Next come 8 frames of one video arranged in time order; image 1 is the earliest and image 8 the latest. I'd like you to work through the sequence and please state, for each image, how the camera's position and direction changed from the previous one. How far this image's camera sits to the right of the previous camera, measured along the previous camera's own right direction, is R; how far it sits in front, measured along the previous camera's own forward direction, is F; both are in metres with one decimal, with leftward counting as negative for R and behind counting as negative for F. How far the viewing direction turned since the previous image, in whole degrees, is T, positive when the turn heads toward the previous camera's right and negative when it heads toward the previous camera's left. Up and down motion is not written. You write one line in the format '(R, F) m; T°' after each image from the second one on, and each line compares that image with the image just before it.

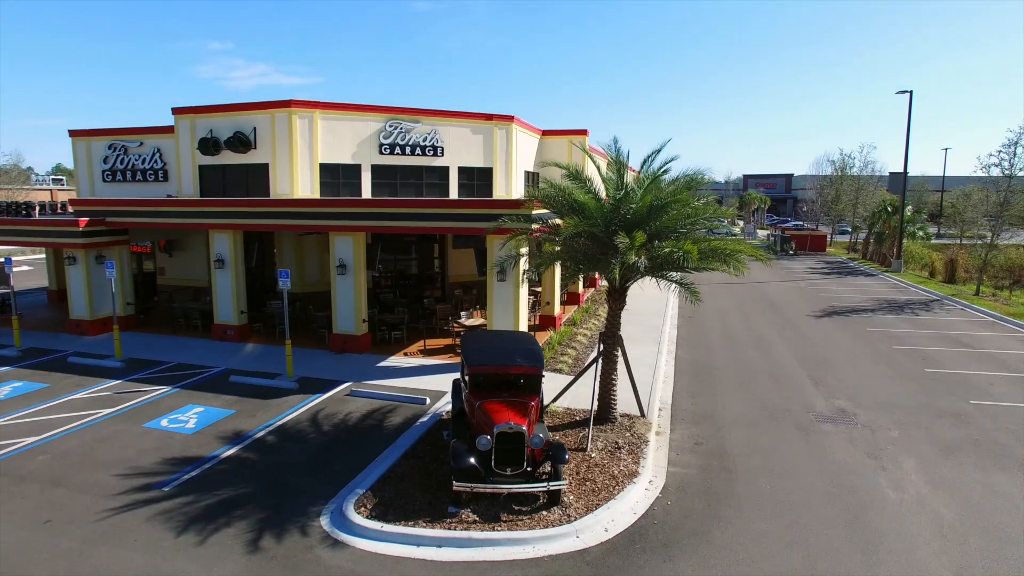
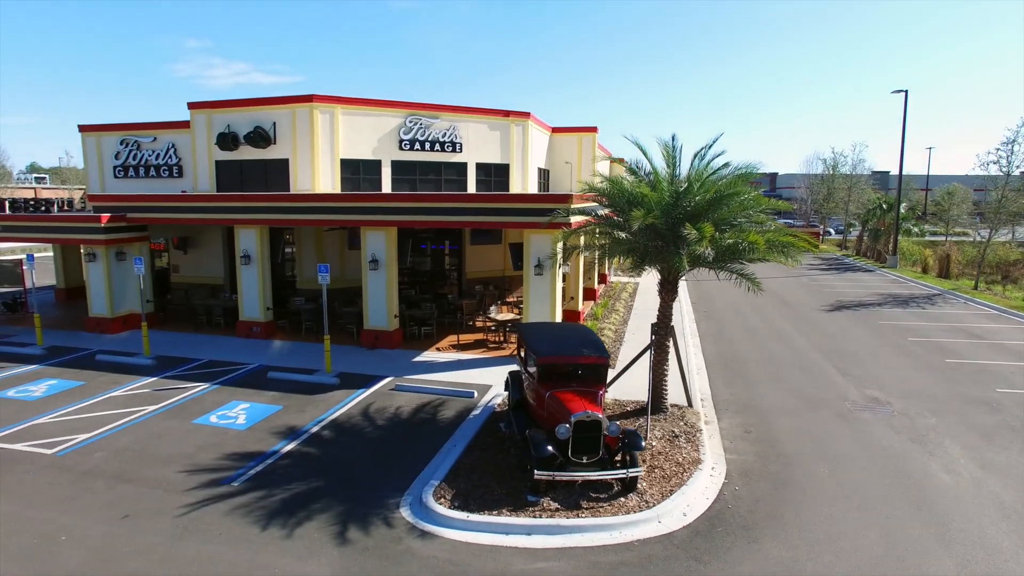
(-1.4, -0.1) m; +2°
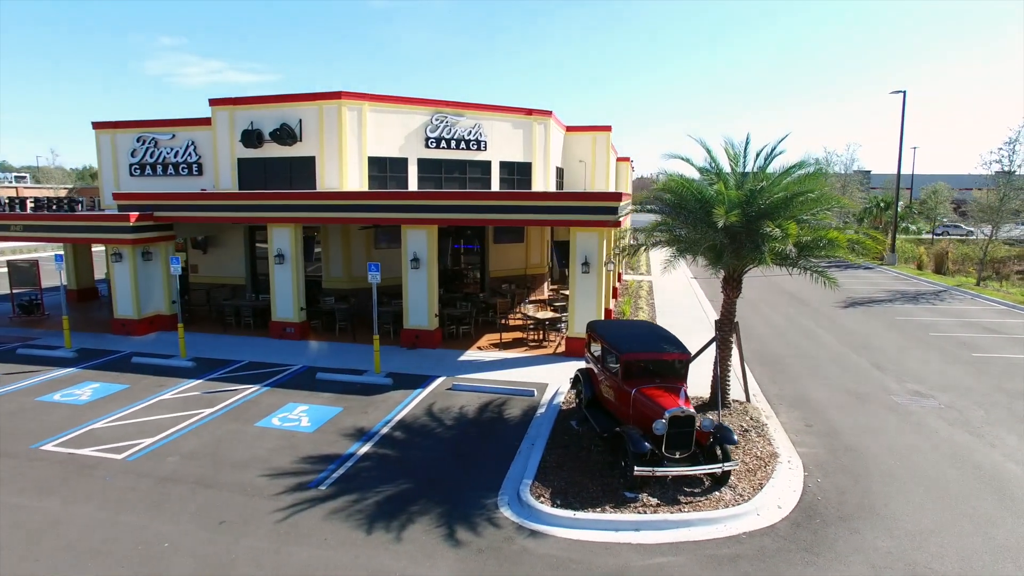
(-1.7, +0.1) m; +2°
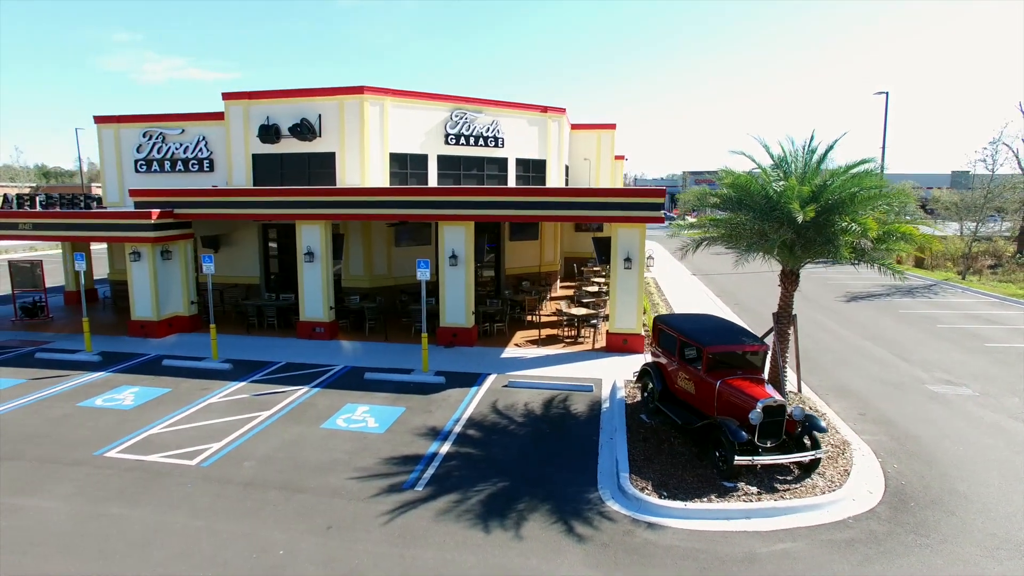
(-1.9, +0.1) m; +4°
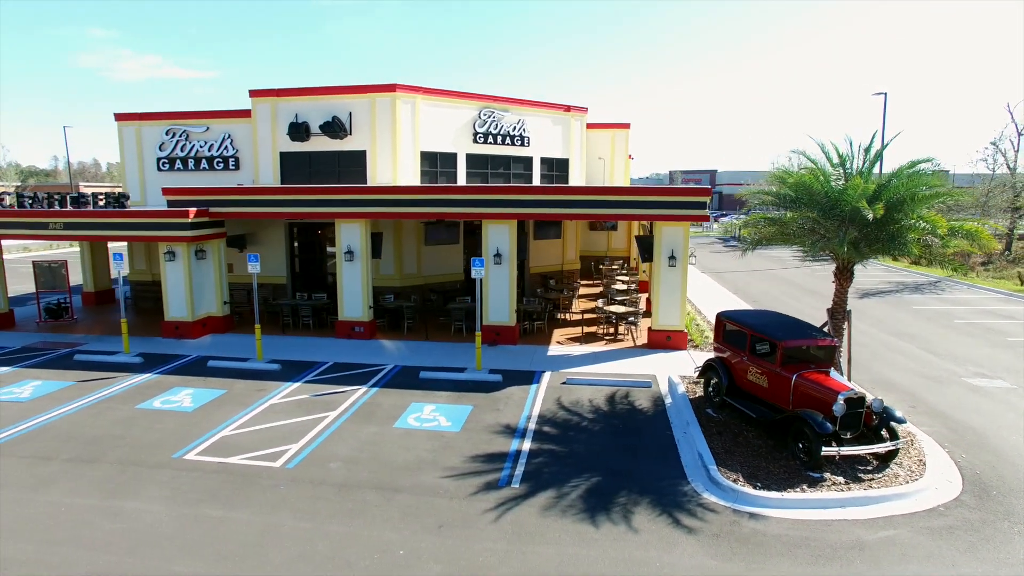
(-1.7, 0.0) m; +2°
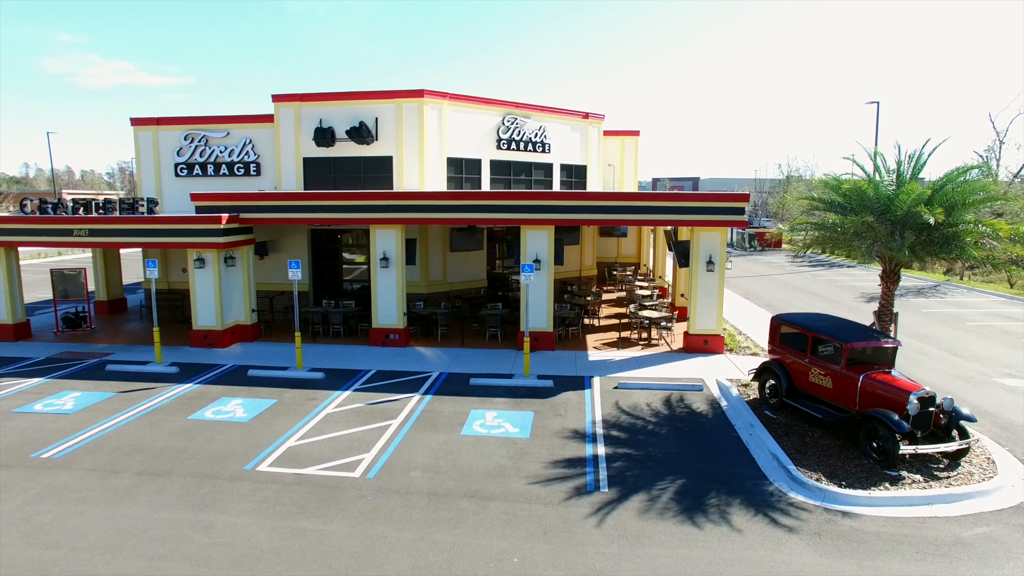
(-1.6, +0.1) m; +2°
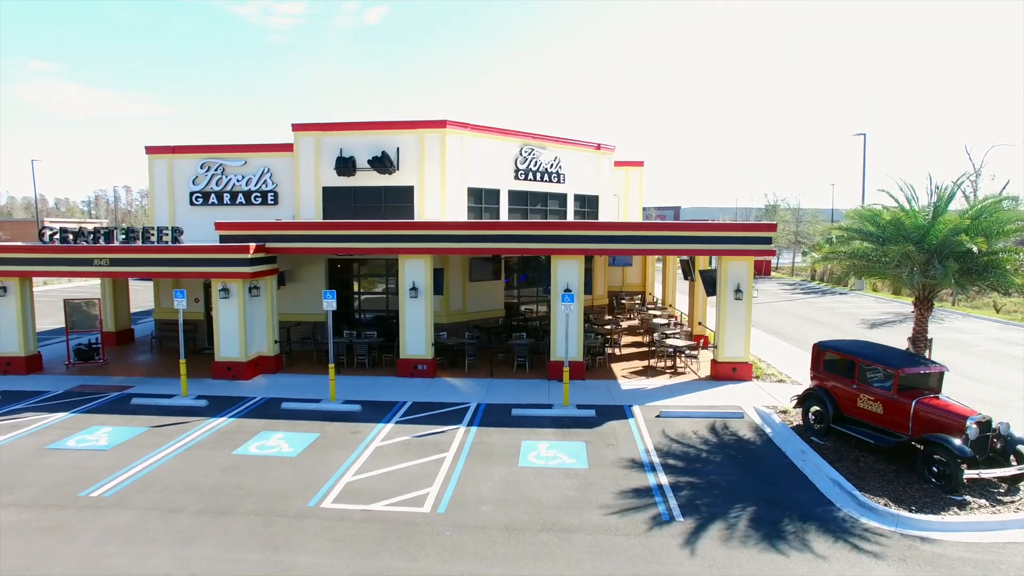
(-1.4, +0.1) m; +2°
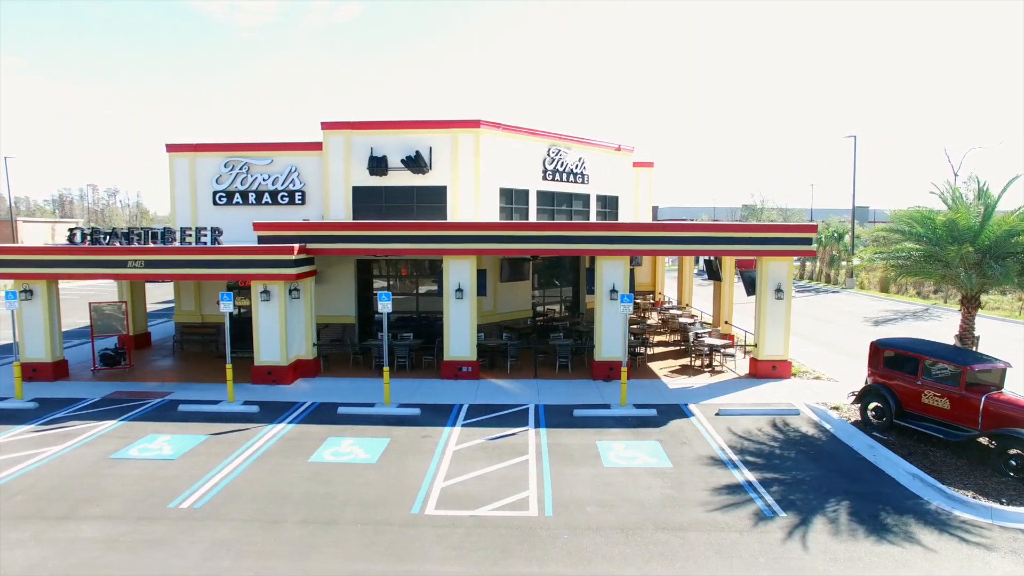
(-2.0, +0.1) m; +3°
